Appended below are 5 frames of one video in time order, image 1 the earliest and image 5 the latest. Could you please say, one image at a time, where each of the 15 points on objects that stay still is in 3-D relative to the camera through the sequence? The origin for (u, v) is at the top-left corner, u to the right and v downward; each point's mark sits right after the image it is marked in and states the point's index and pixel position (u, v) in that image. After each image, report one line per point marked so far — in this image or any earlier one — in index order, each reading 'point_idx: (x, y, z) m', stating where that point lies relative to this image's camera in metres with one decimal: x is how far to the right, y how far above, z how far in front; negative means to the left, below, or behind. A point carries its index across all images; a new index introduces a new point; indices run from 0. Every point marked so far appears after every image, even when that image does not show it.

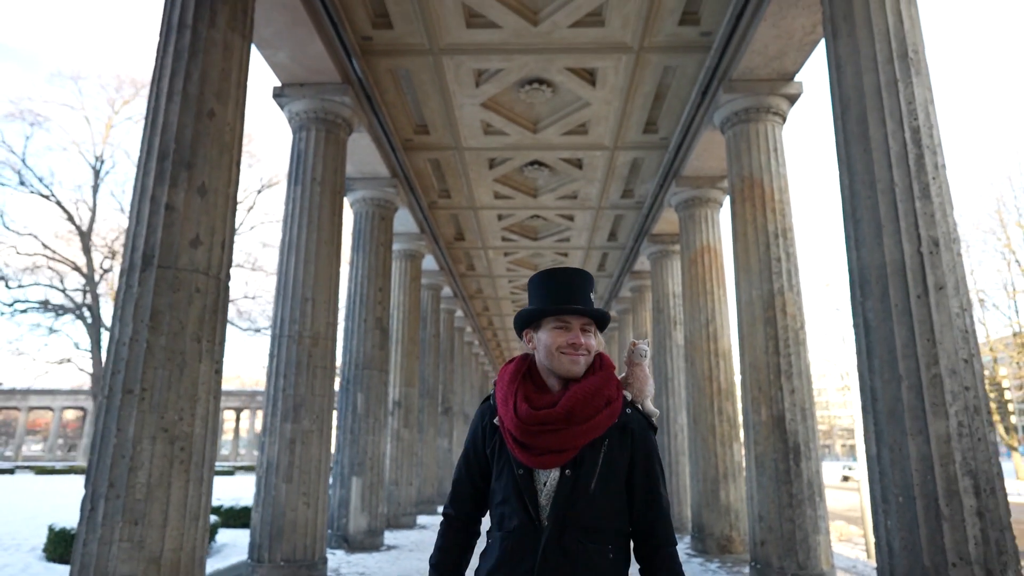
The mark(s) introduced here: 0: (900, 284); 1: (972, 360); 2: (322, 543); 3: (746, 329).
0: (+3.6, 0.0, +6.5) m
1: (+4.1, -0.6, +6.2) m
2: (-2.8, -3.8, +10.4) m
3: (+3.6, -0.6, +10.7) m
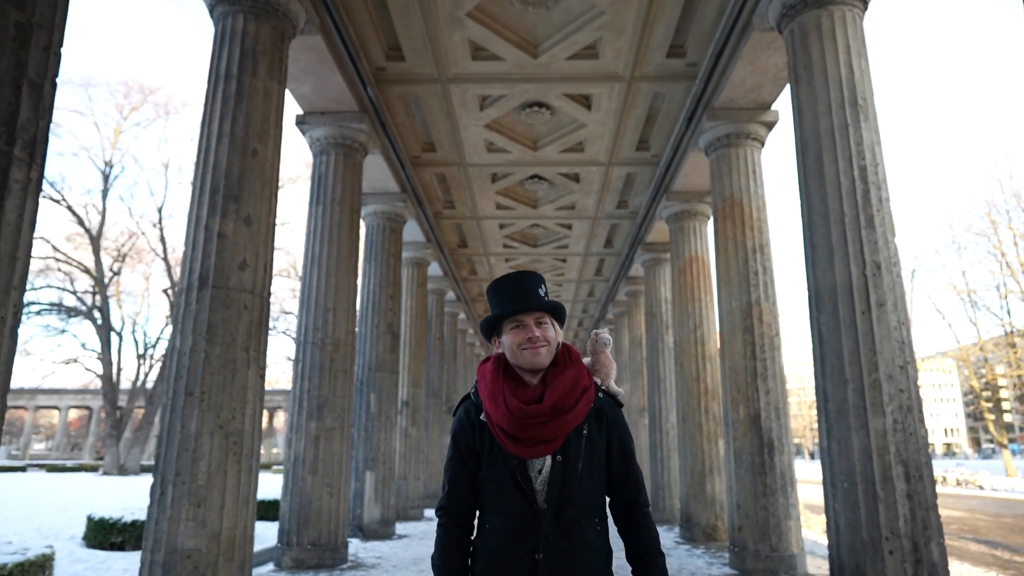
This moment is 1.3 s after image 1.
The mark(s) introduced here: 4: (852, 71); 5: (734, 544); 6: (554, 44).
0: (+3.6, -0.1, +7.6) m
1: (+4.1, -0.8, +7.3) m
2: (-2.8, -4.0, +11.5) m
3: (+3.6, -0.8, +11.8) m
4: (+3.9, +2.5, +8.1) m
5: (+3.5, -4.1, +11.1) m
6: (+0.7, +4.3, +12.3) m
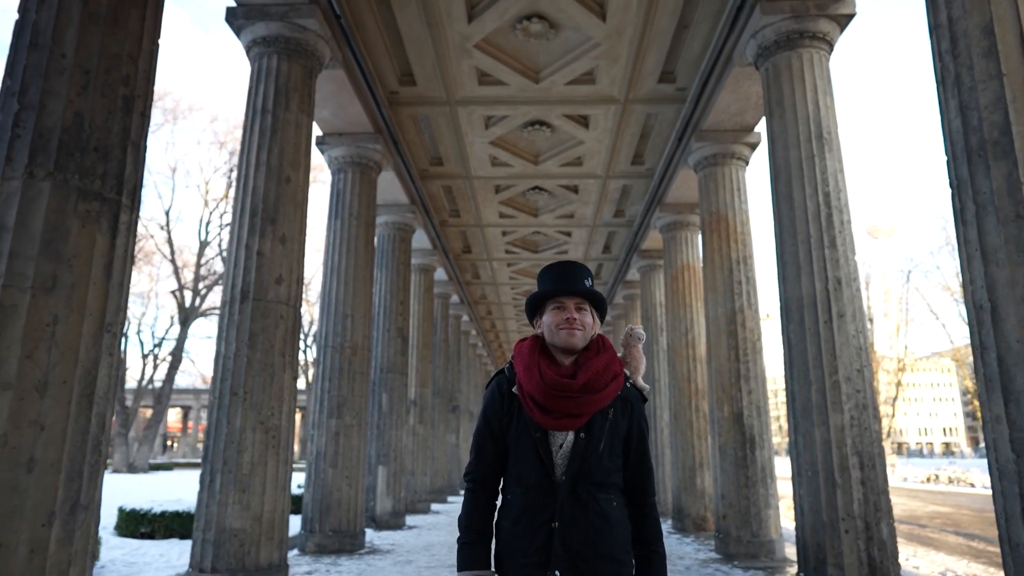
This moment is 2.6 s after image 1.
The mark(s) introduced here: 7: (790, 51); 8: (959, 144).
0: (+3.7, -0.3, +8.6) m
1: (+4.2, -1.0, +8.3) m
2: (-2.7, -4.1, +12.6) m
3: (+3.7, -1.0, +12.8) m
4: (+4.0, +2.3, +9.2) m
5: (+3.6, -4.2, +12.1) m
6: (+0.8, +4.1, +13.3) m
7: (+3.8, +3.2, +9.5) m
8: (+3.3, +1.1, +5.2) m
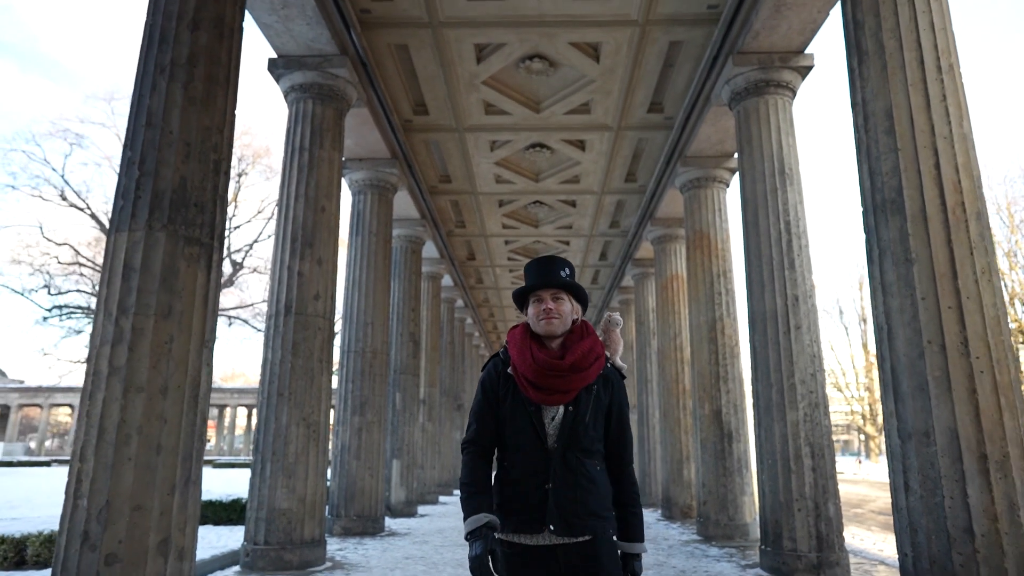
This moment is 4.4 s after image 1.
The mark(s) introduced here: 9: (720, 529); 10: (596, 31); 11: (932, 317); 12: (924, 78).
0: (+3.8, -0.5, +10.1) m
1: (+4.2, -1.2, +9.8) m
2: (-2.6, -4.3, +14.0) m
3: (+3.8, -1.2, +14.3) m
4: (+4.1, +2.1, +10.6) m
5: (+3.7, -4.4, +13.6) m
6: (+0.9, +3.9, +14.8) m
7: (+3.9, +3.0, +11.0) m
8: (+3.4, +0.8, +6.7) m
9: (+3.9, -4.5, +13.1) m
10: (+1.4, +4.4, +12.1) m
11: (+3.6, -0.2, +5.9) m
12: (+3.8, +1.9, +6.4) m
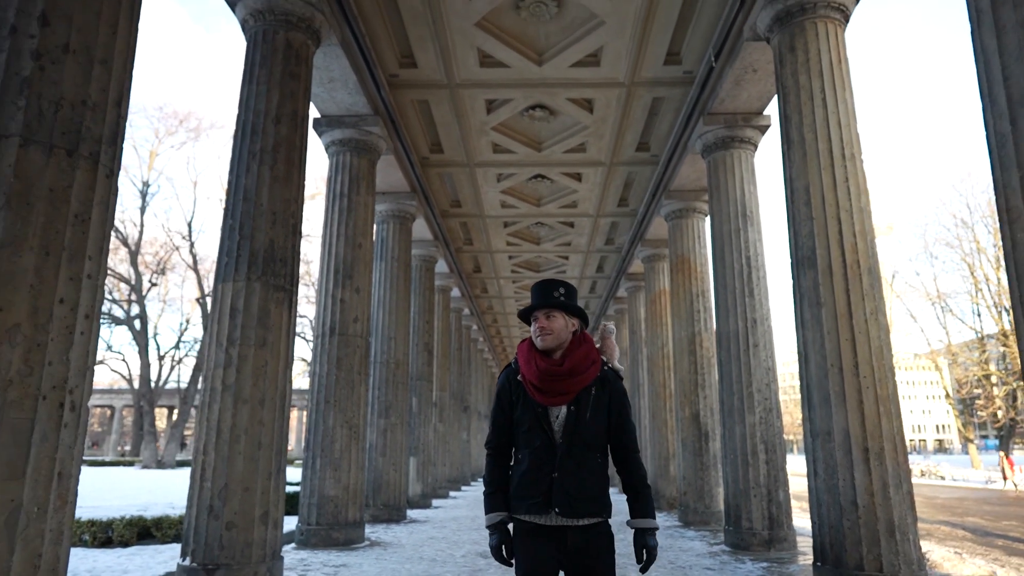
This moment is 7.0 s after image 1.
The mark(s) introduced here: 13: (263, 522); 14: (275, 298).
0: (+3.9, -1.0, +12.1) m
1: (+4.4, -1.6, +11.8) m
2: (-2.5, -4.8, +16.1) m
3: (+3.9, -1.6, +16.3) m
4: (+4.2, +1.7, +12.7) m
5: (+3.8, -4.9, +15.7) m
6: (+1.0, +3.5, +16.8) m
7: (+4.0, +2.6, +13.1) m
8: (+3.5, +0.4, +8.8) m
9: (+4.0, -4.9, +15.1) m
10: (+1.5, +4.0, +14.1) m
11: (+3.7, -0.7, +8.0) m
12: (+3.9, +1.5, +8.4) m
13: (-2.8, -2.7, +8.0) m
14: (-2.9, -0.1, +8.5) m
